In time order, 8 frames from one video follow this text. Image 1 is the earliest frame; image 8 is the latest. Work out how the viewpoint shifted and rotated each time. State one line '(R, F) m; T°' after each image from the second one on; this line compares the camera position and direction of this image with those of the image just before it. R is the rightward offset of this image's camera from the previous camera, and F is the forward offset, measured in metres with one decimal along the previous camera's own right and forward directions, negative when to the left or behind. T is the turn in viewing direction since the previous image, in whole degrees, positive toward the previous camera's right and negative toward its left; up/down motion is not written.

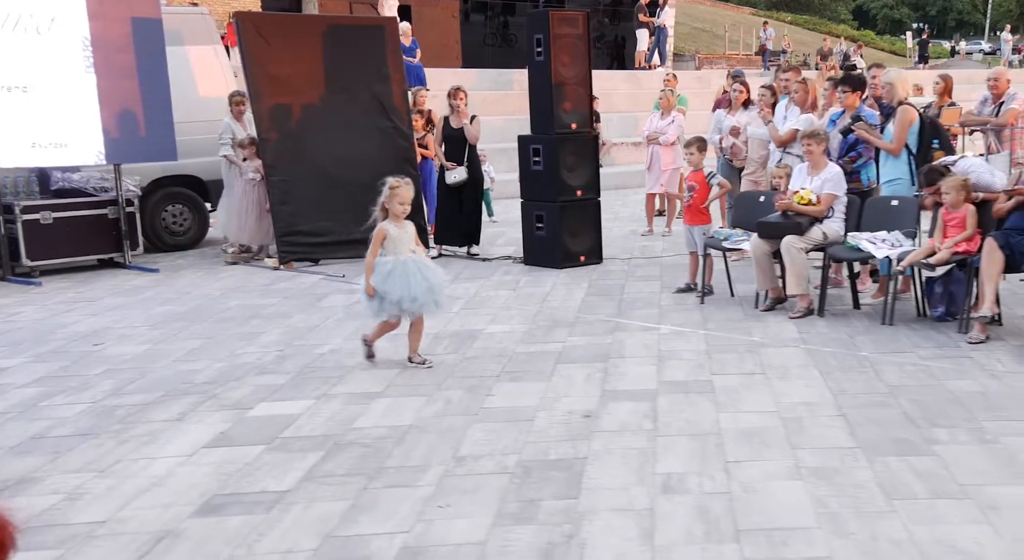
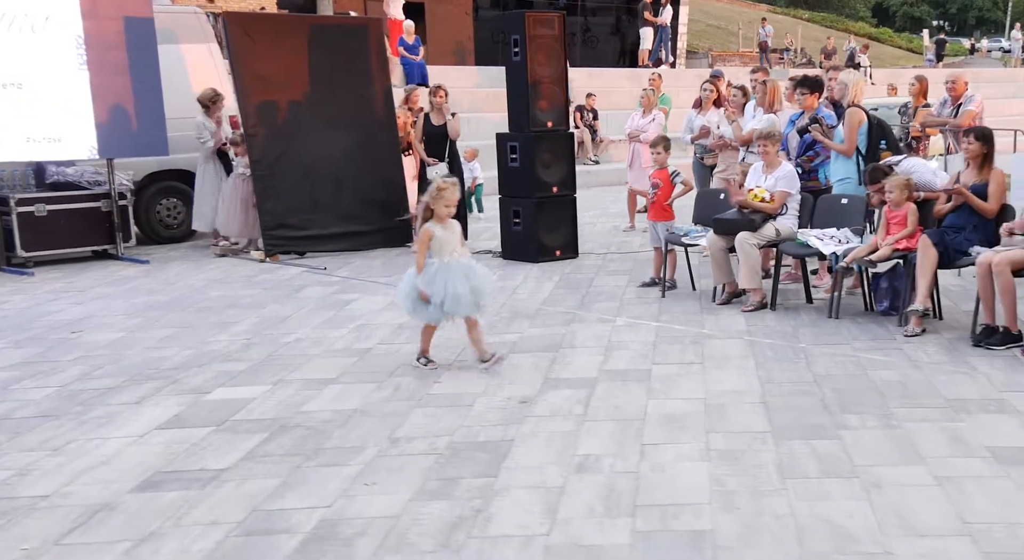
(+0.5, -0.2) m; -1°
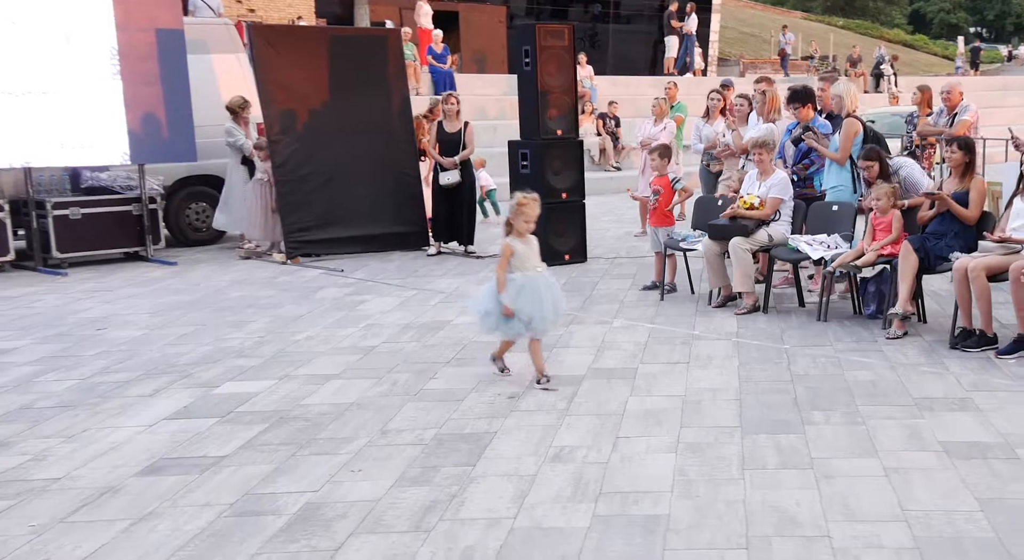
(+0.3, -0.3) m; -2°
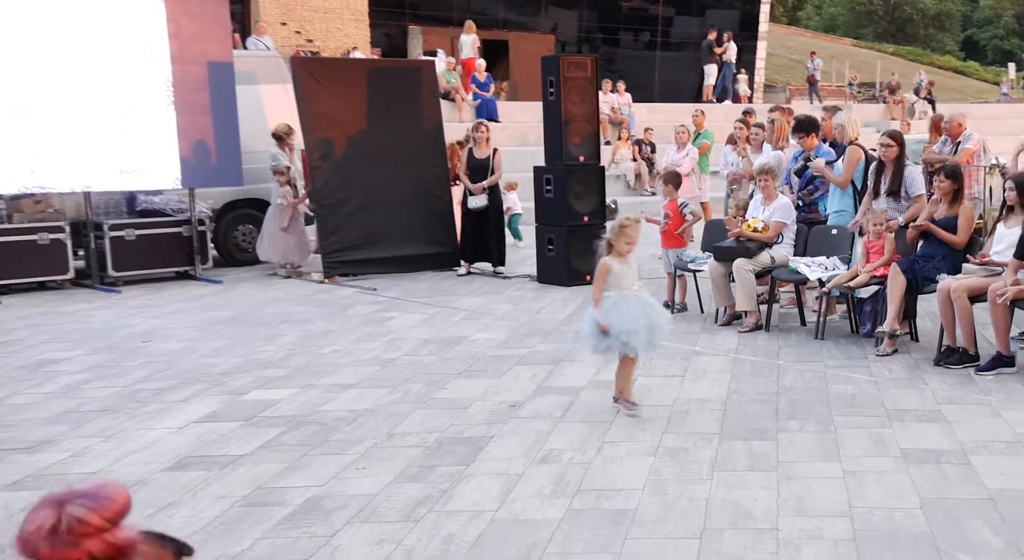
(+0.3, -0.4) m; -3°
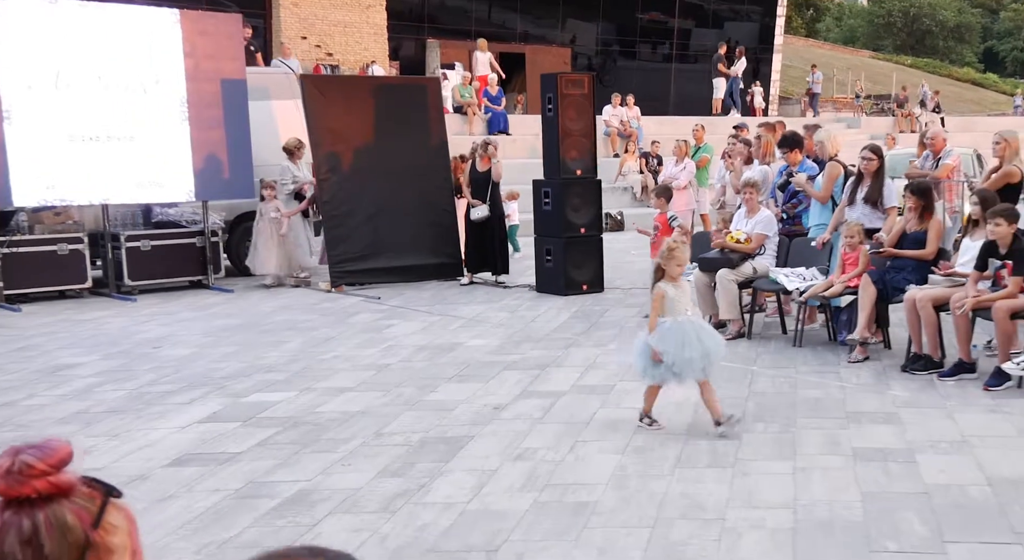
(+0.3, -0.3) m; -1°
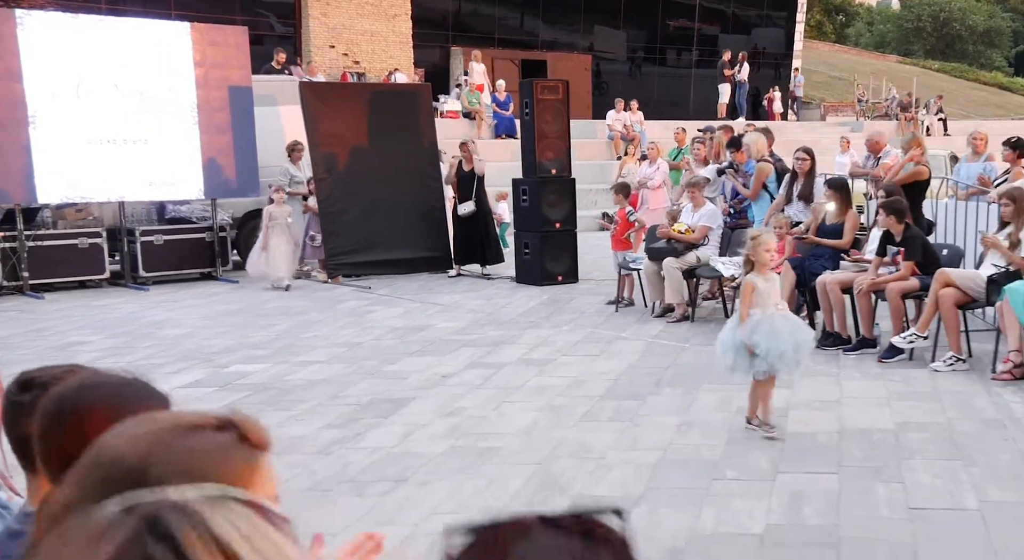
(+0.7, -0.7) m; -2°
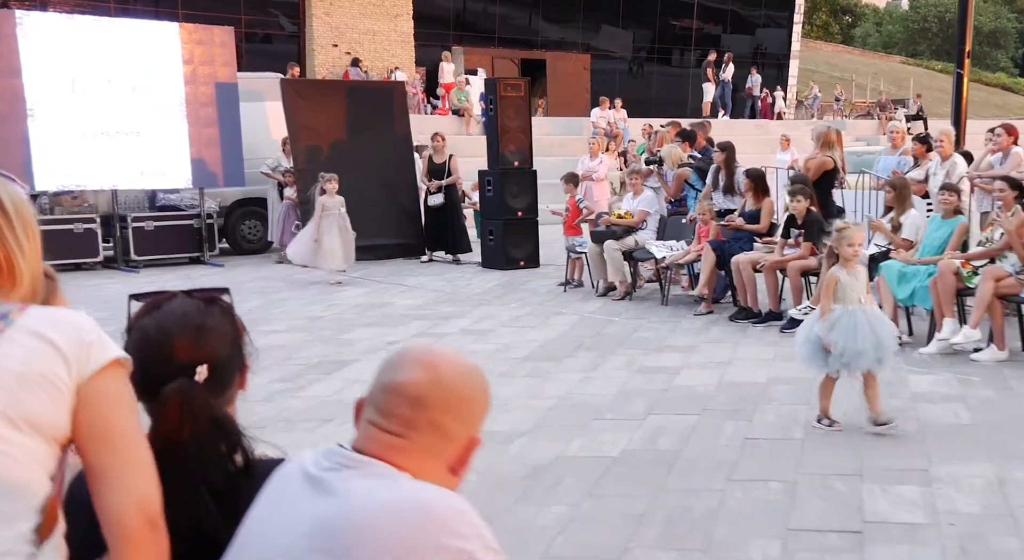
(+0.6, -0.7) m; -1°
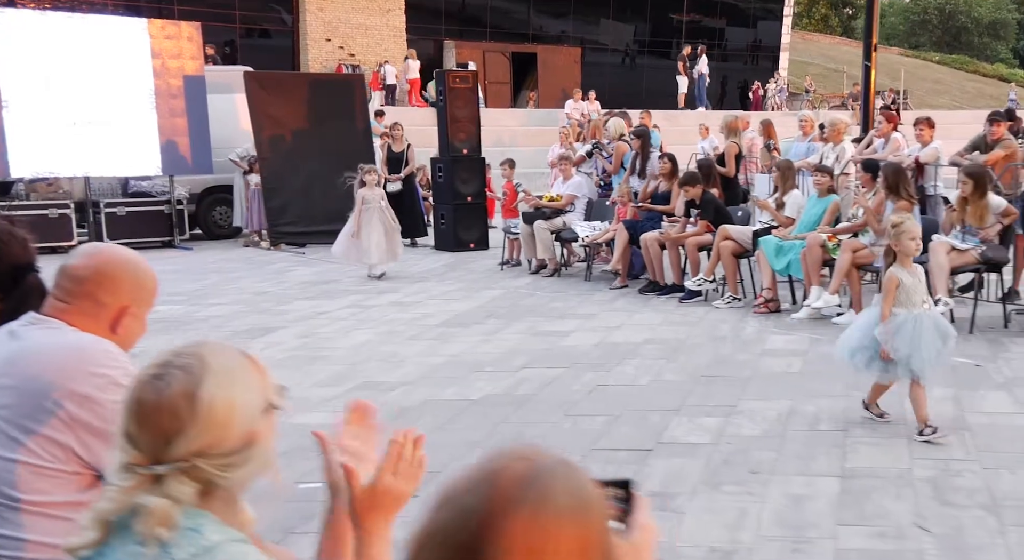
(+0.7, -0.6) m; 0°
